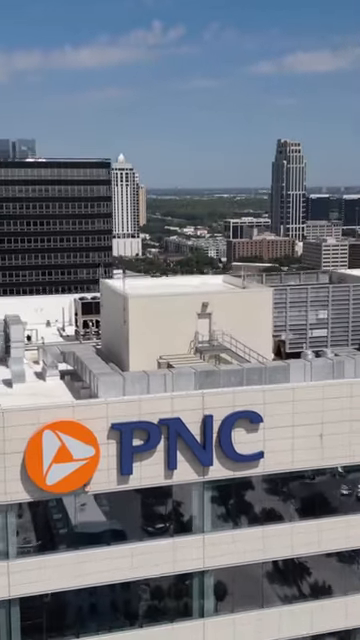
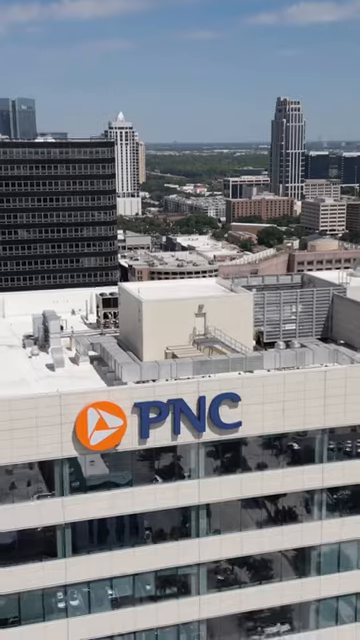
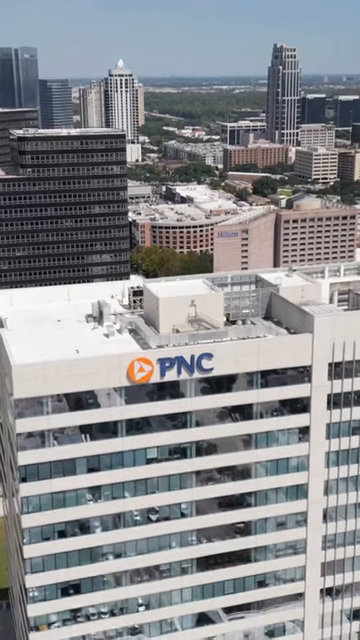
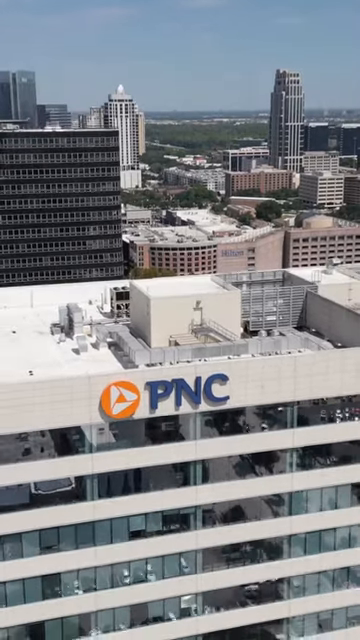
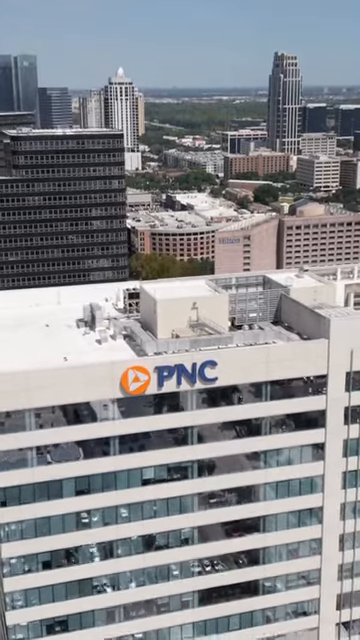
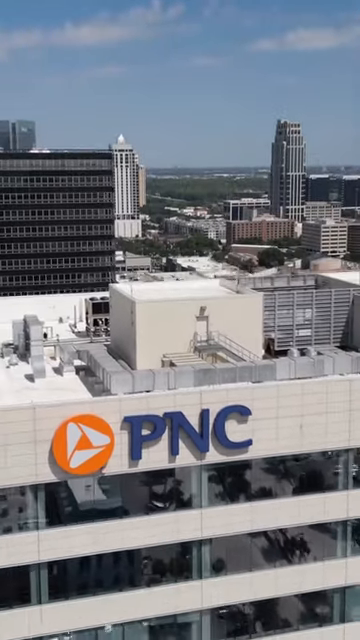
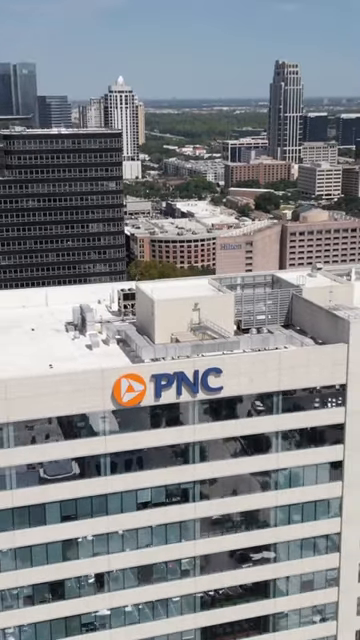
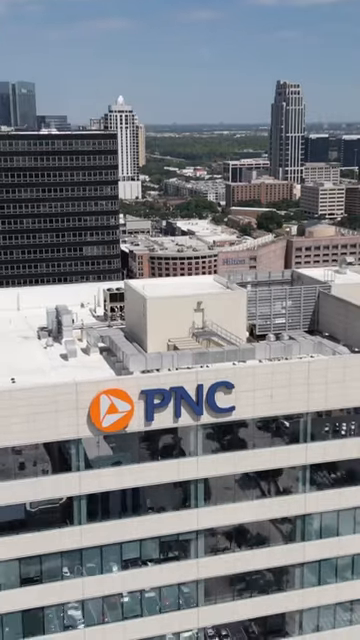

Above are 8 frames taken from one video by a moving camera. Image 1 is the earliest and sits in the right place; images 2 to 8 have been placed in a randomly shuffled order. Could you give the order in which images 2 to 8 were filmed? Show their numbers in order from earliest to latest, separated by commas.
6, 2, 8, 4, 7, 5, 3
